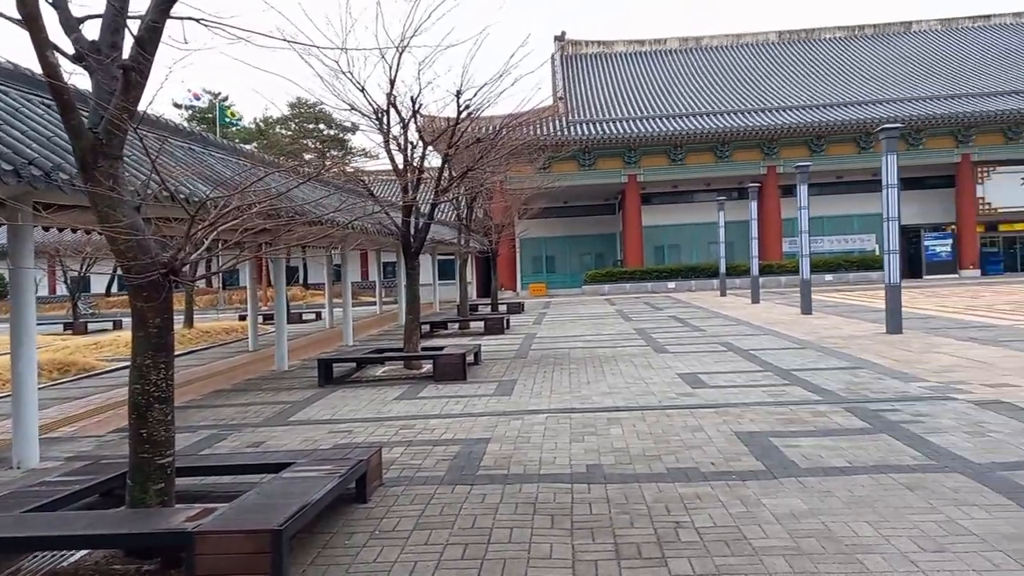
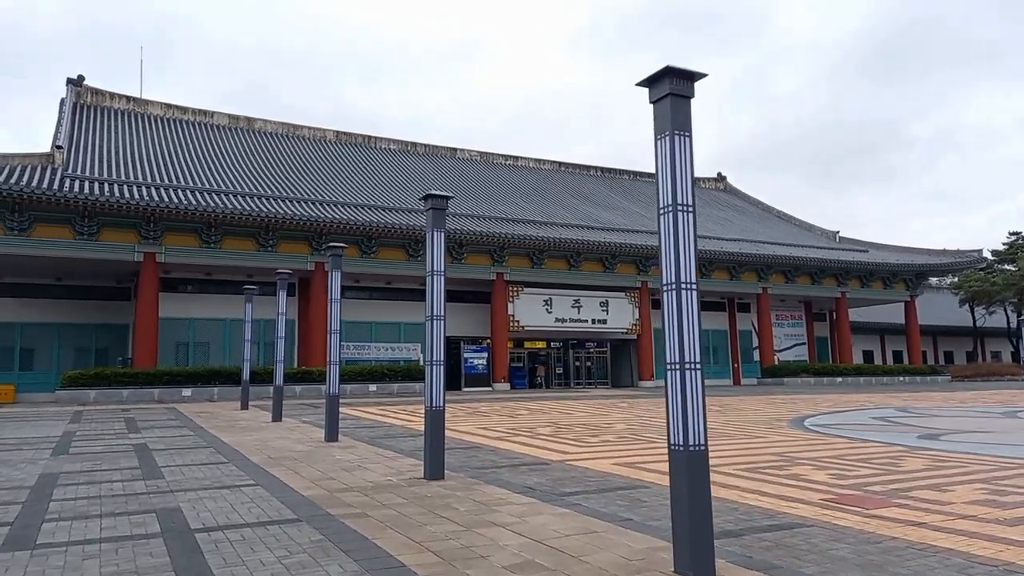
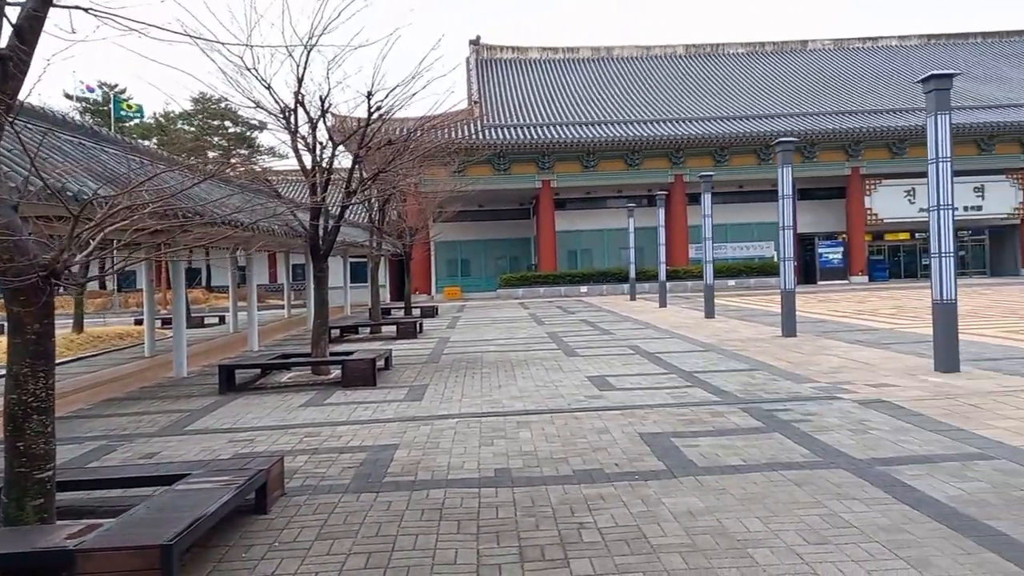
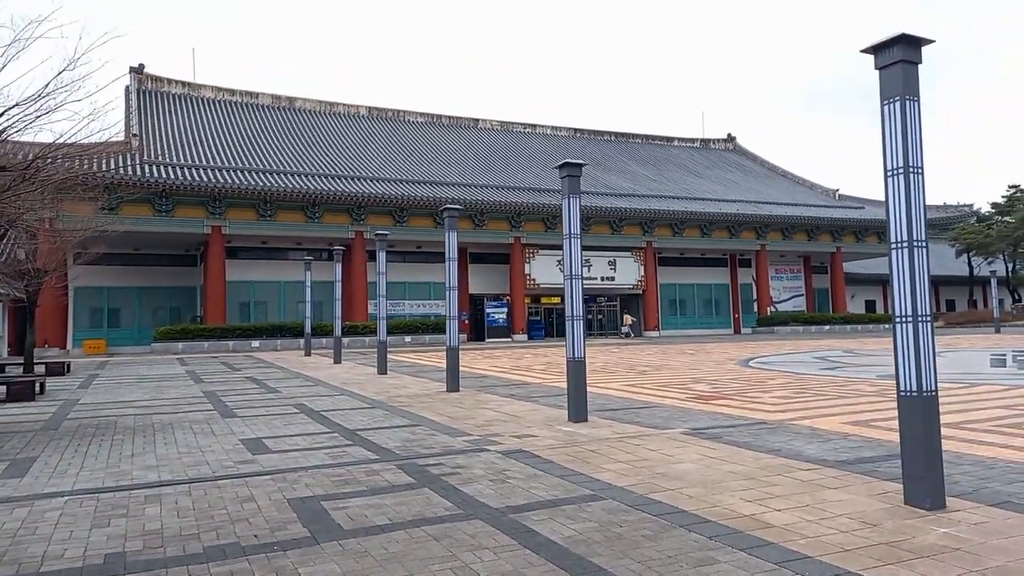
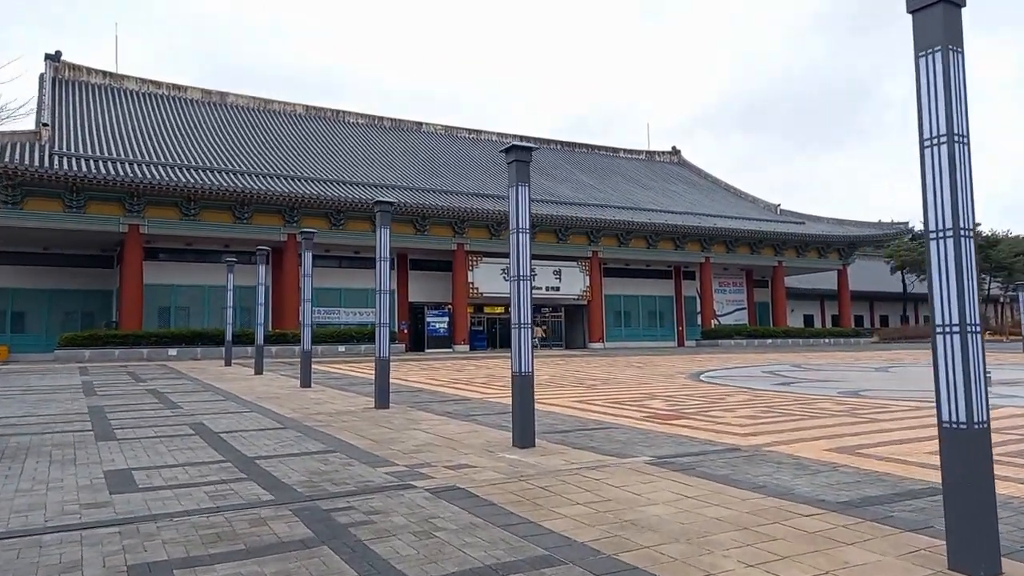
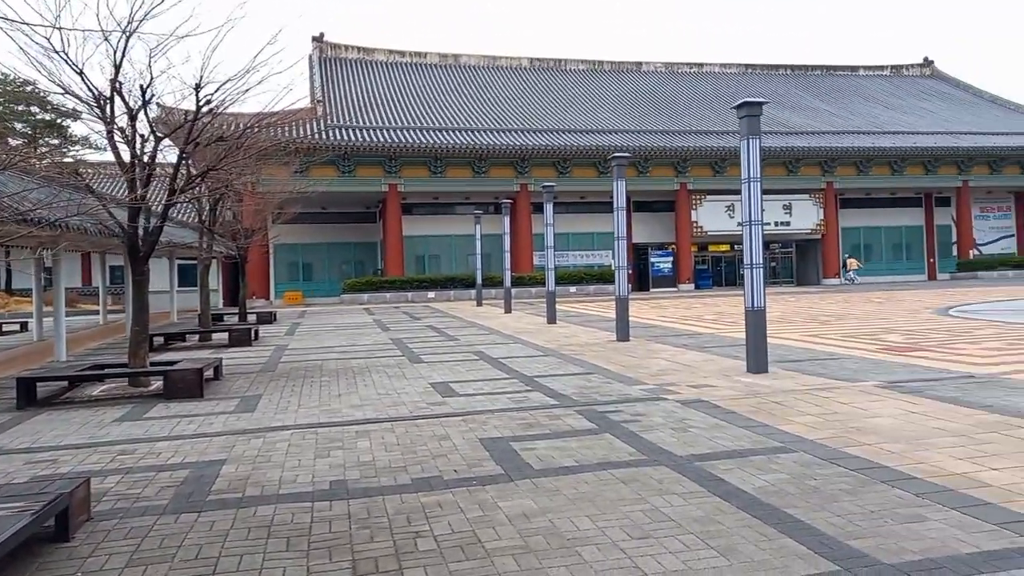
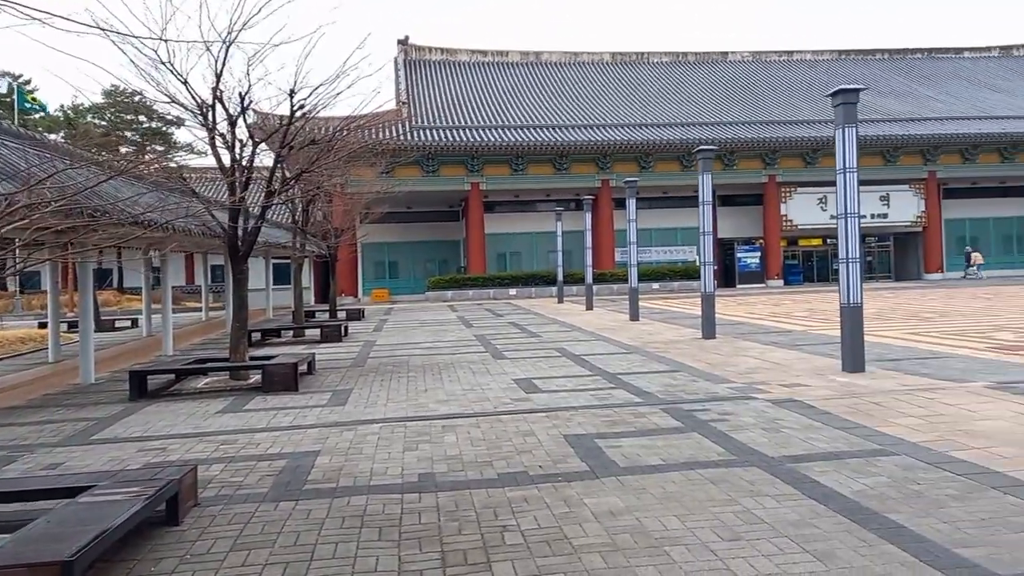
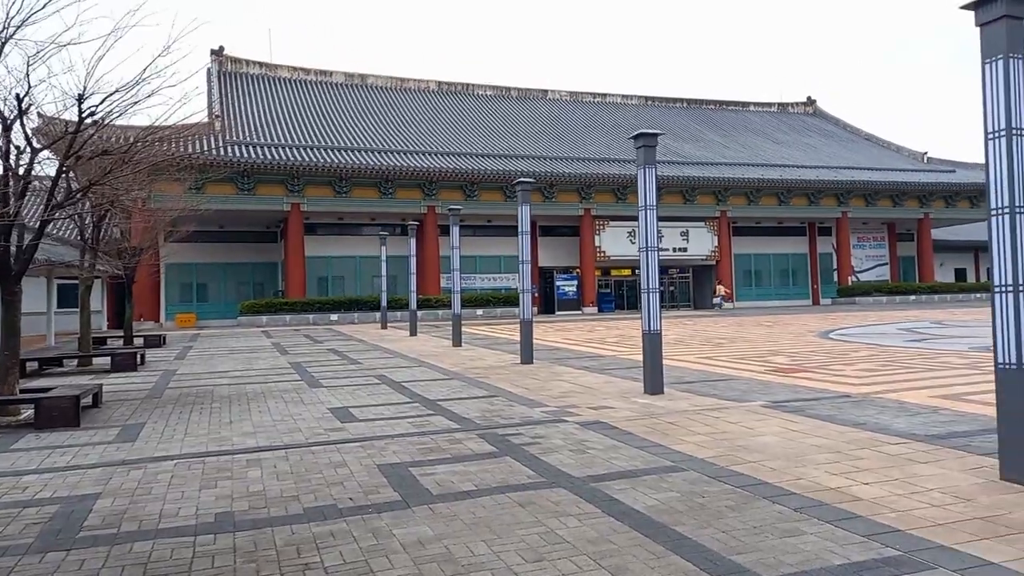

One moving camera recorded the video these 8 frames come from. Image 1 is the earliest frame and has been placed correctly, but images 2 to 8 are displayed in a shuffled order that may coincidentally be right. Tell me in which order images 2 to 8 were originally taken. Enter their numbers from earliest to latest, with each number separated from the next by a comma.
3, 7, 6, 8, 4, 5, 2
